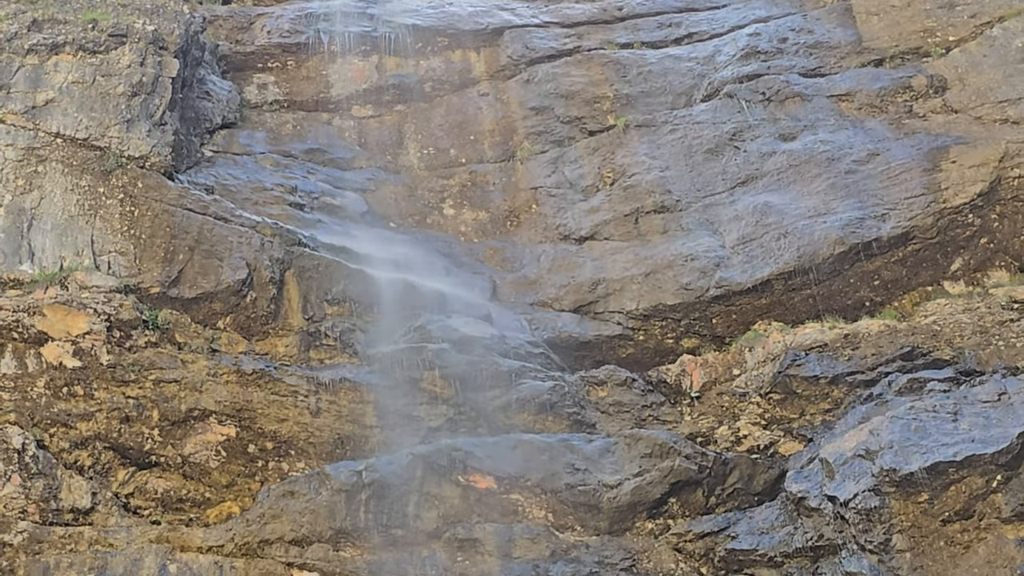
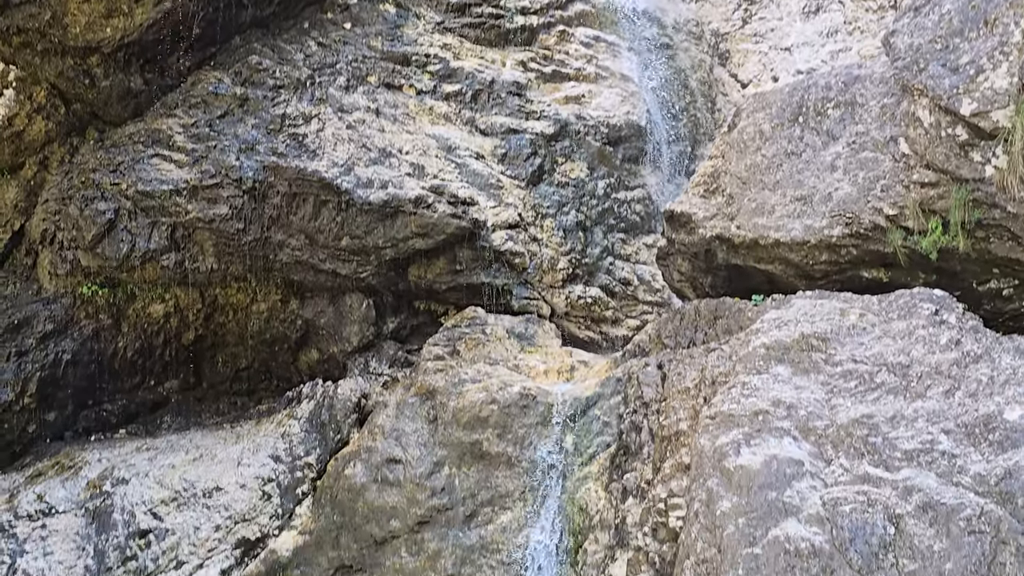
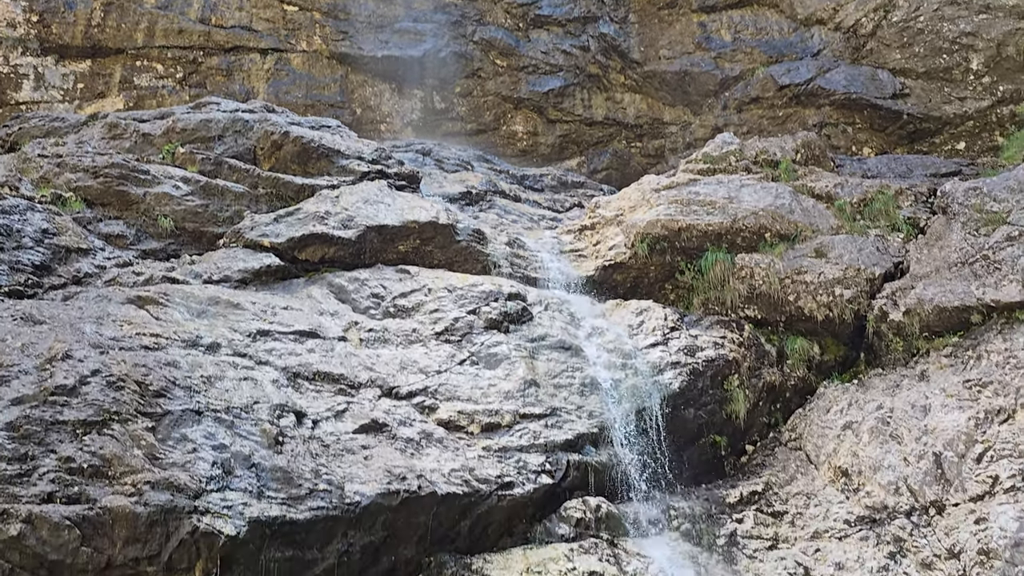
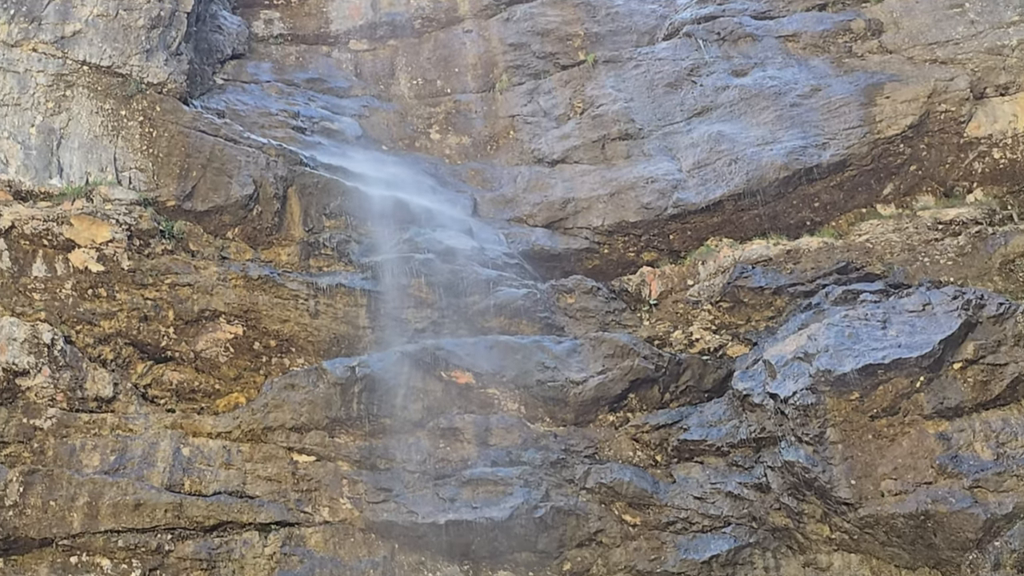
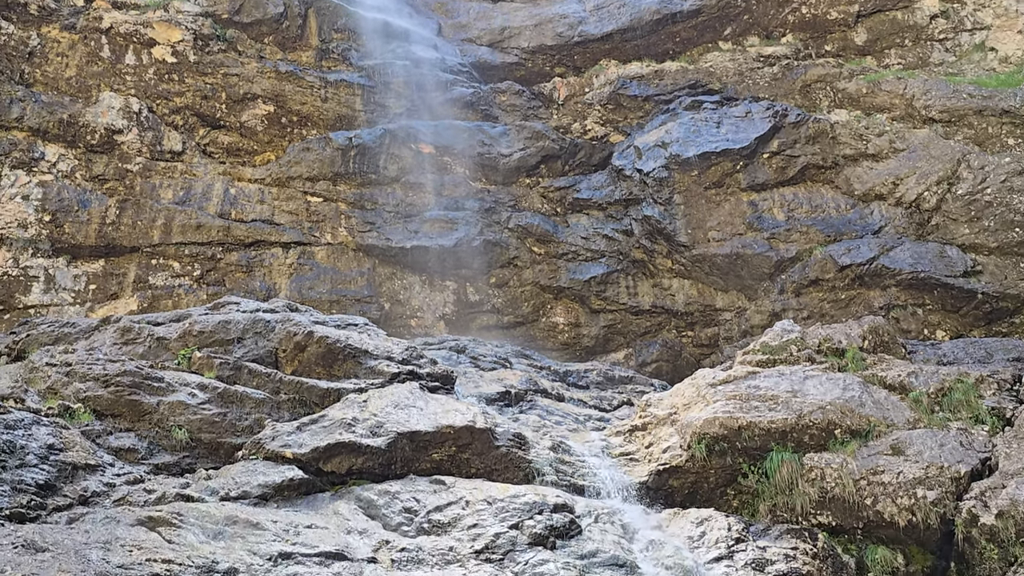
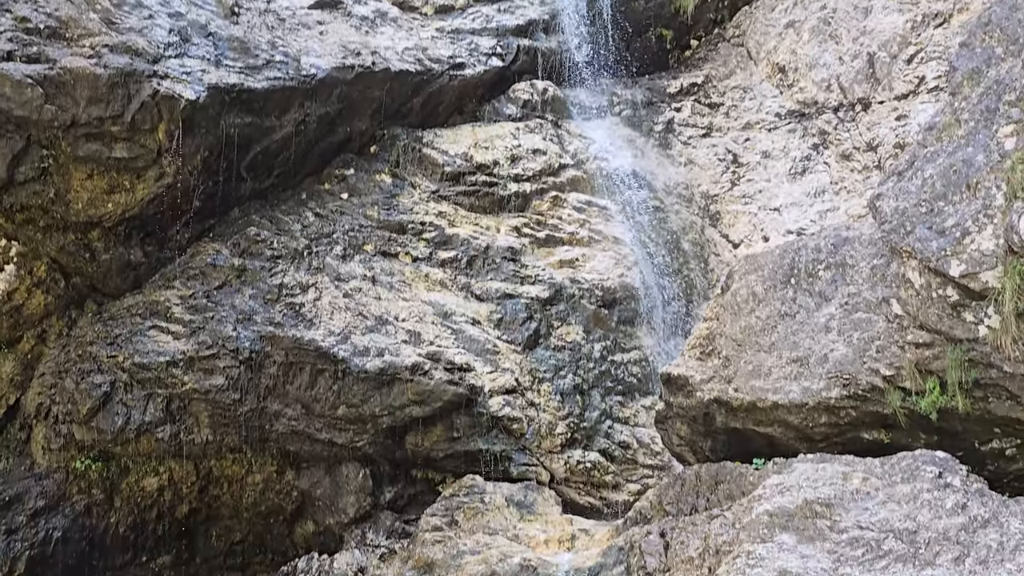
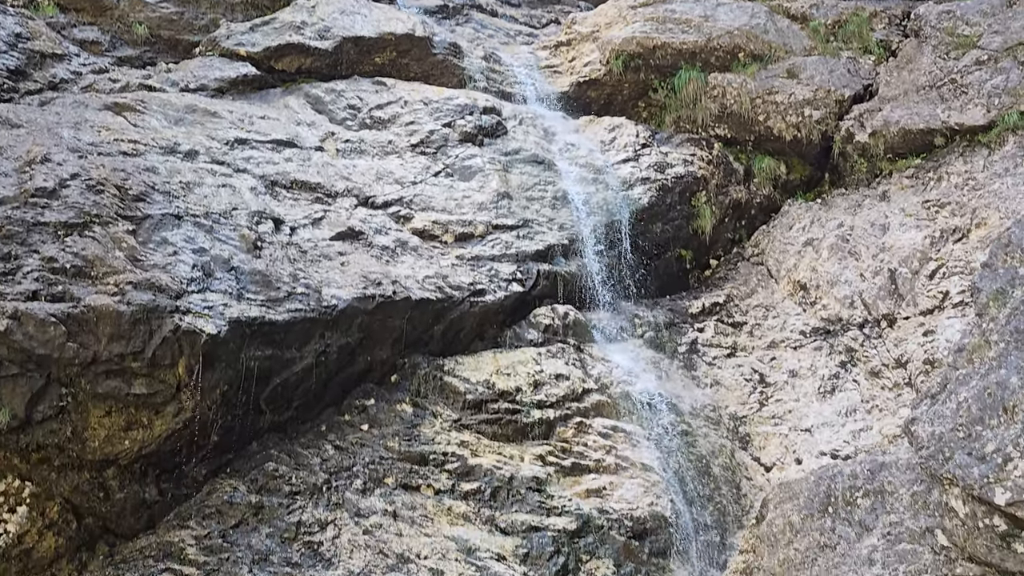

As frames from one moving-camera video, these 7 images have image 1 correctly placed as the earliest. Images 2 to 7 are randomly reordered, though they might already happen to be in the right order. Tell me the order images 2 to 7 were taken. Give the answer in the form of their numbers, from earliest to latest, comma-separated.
4, 5, 3, 7, 6, 2
